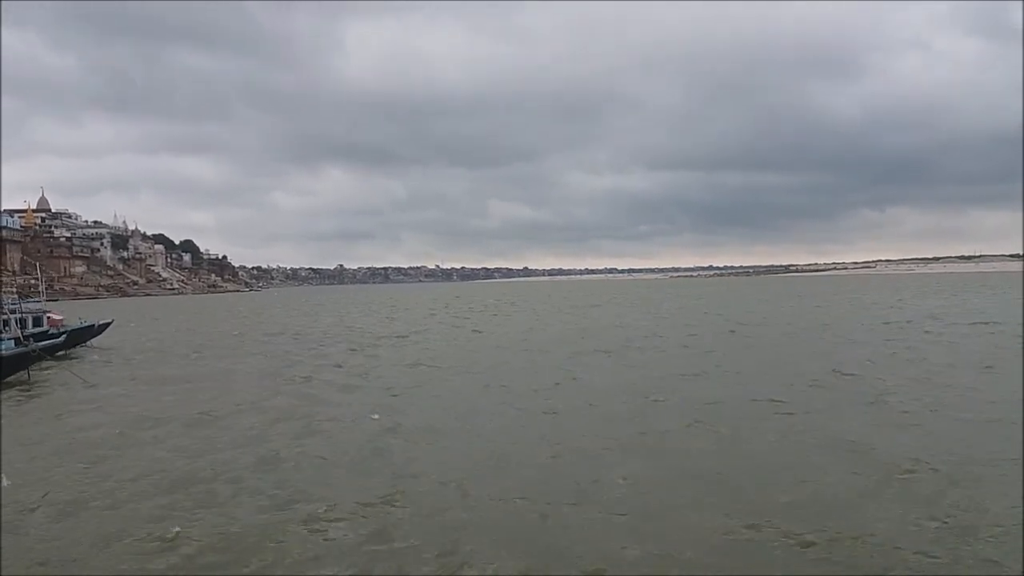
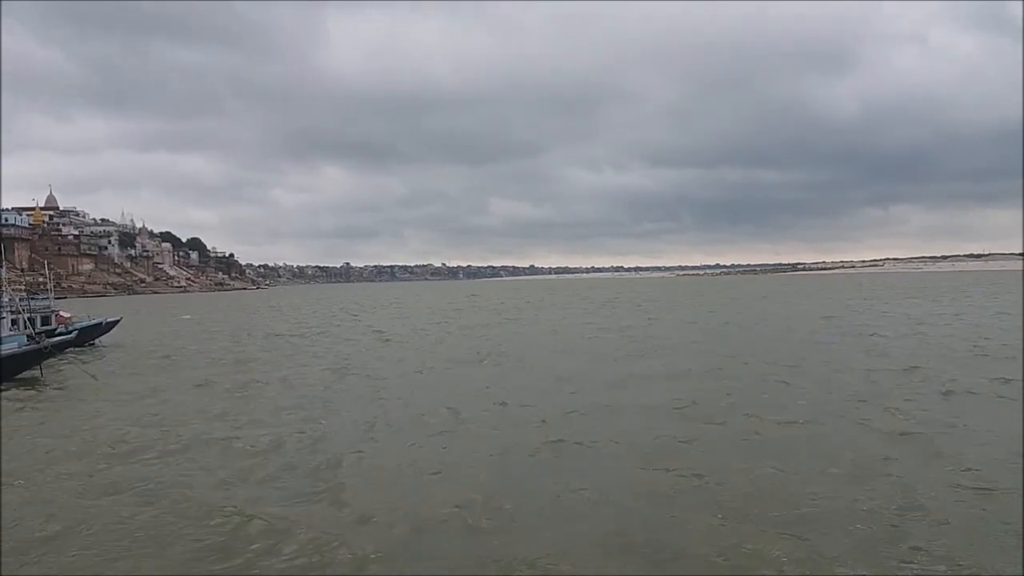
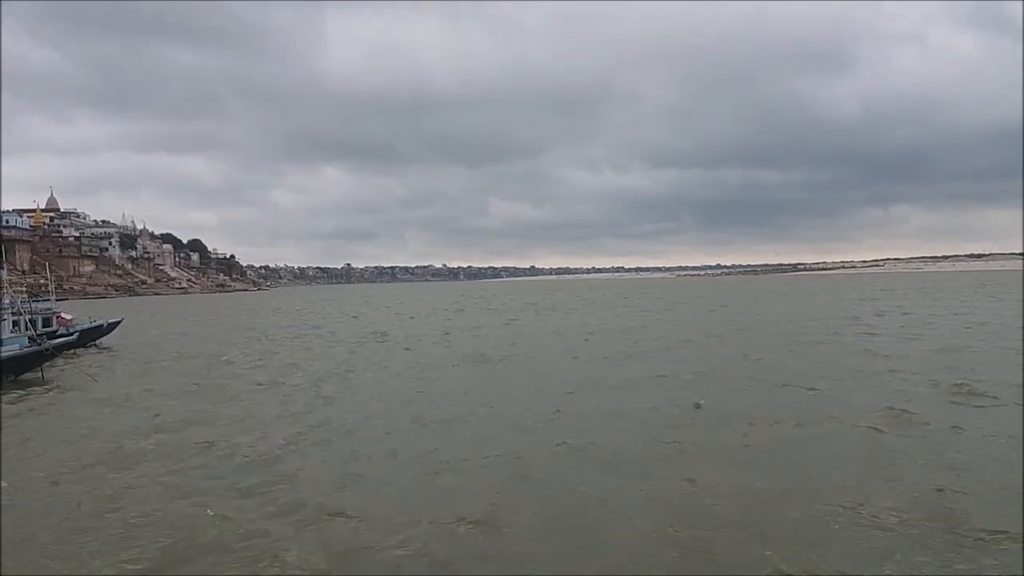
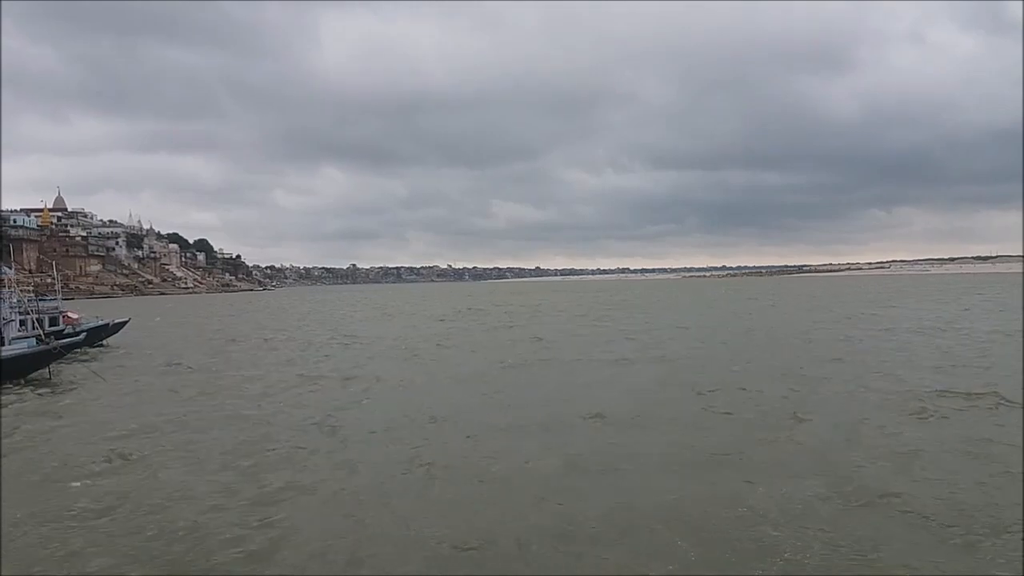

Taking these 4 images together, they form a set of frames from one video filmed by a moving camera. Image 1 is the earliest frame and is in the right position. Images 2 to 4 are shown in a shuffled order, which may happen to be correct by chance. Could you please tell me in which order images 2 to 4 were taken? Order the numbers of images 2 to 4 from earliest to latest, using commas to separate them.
2, 3, 4
